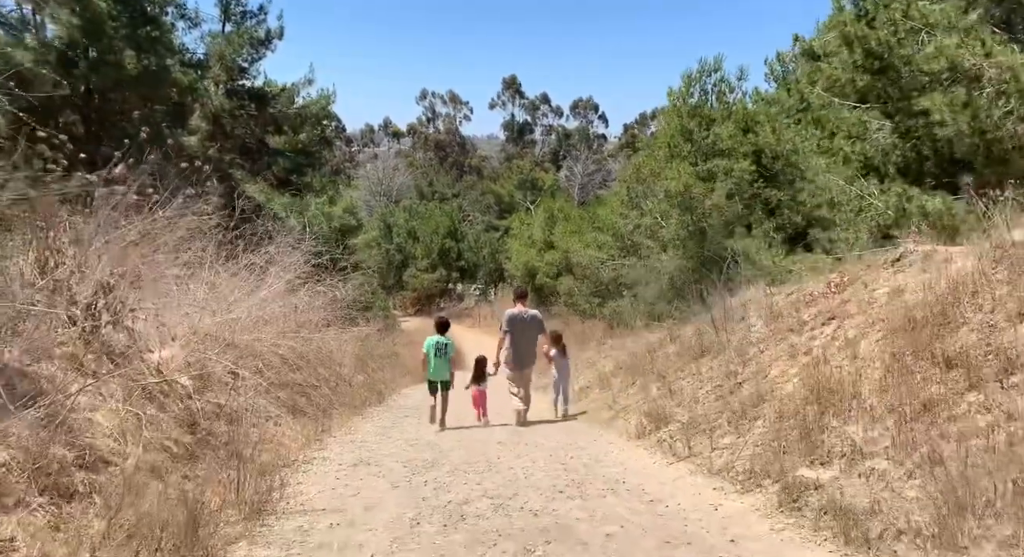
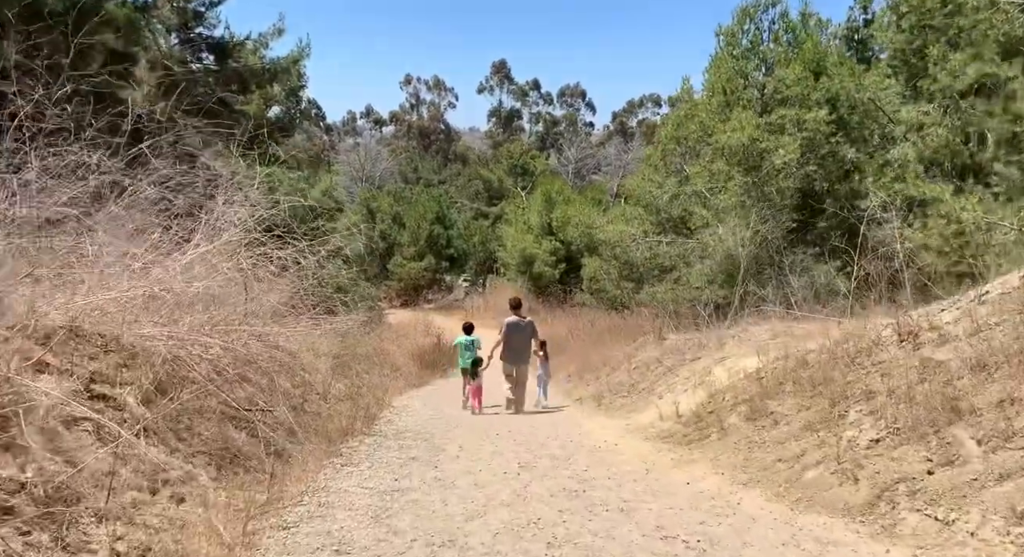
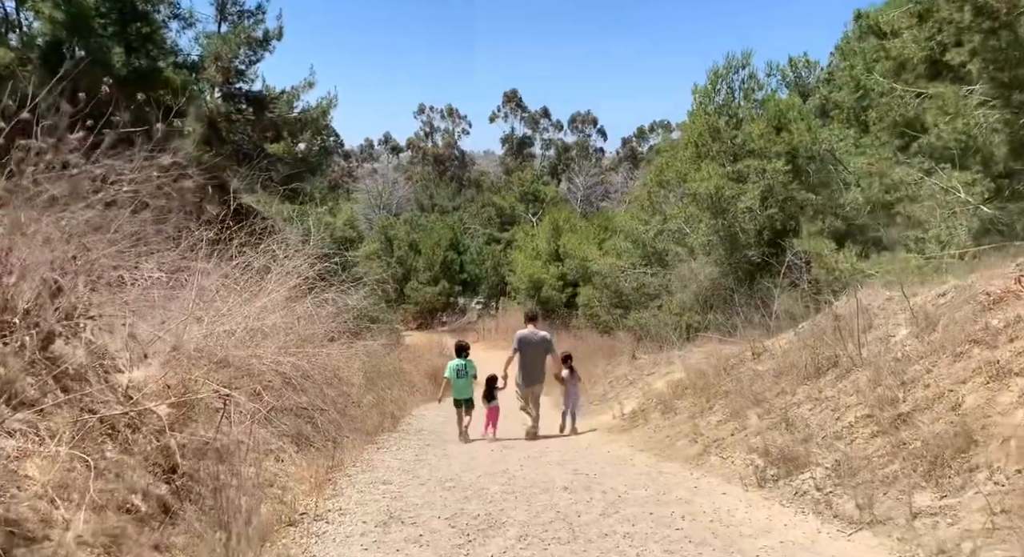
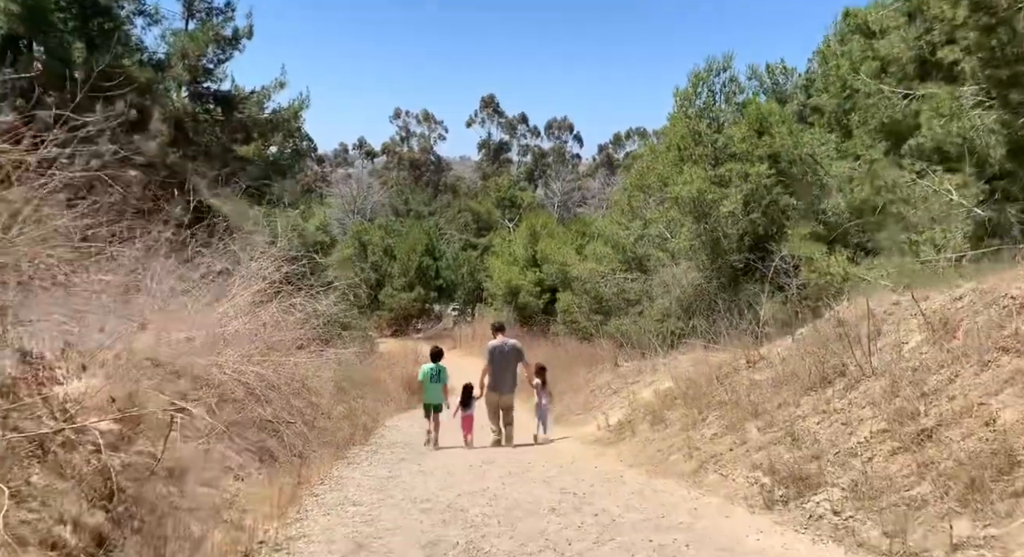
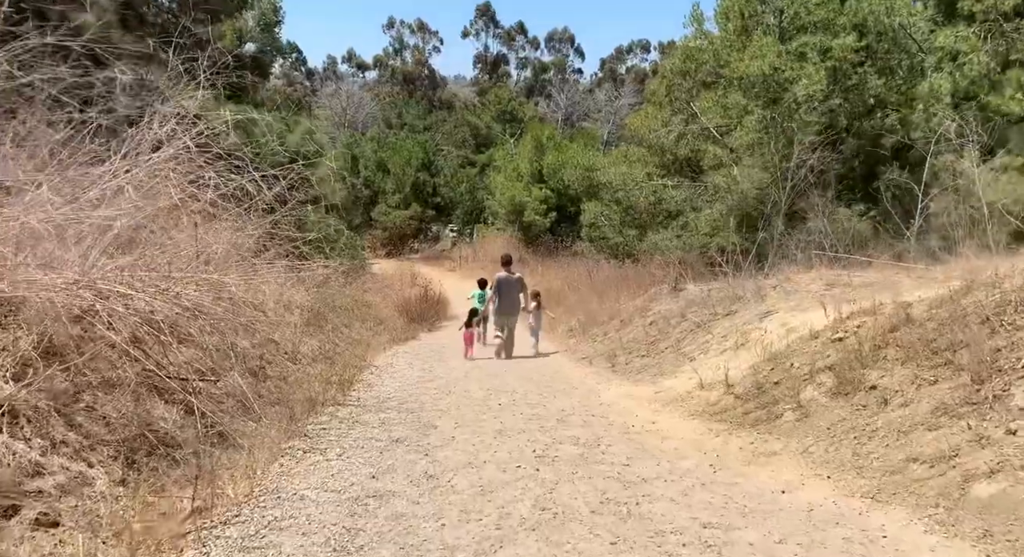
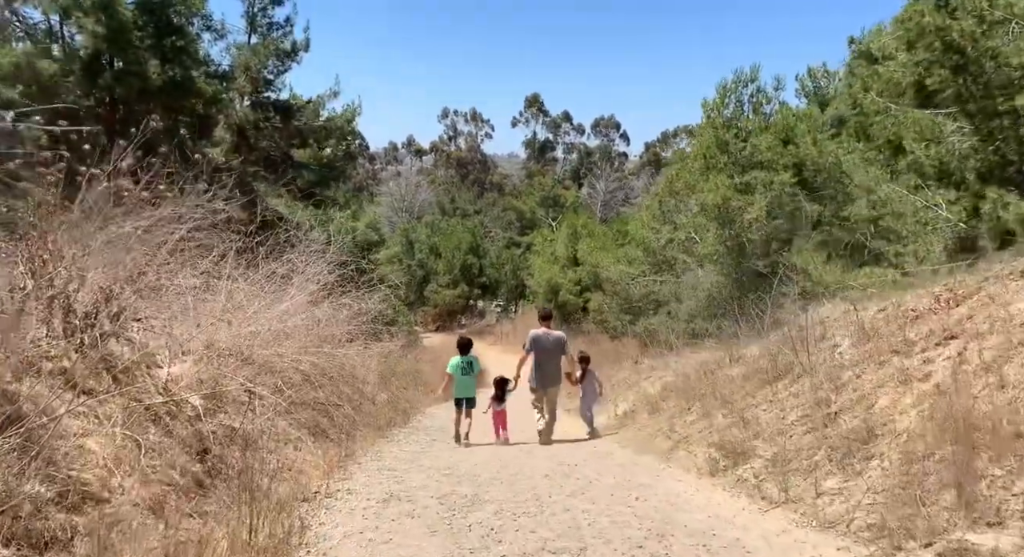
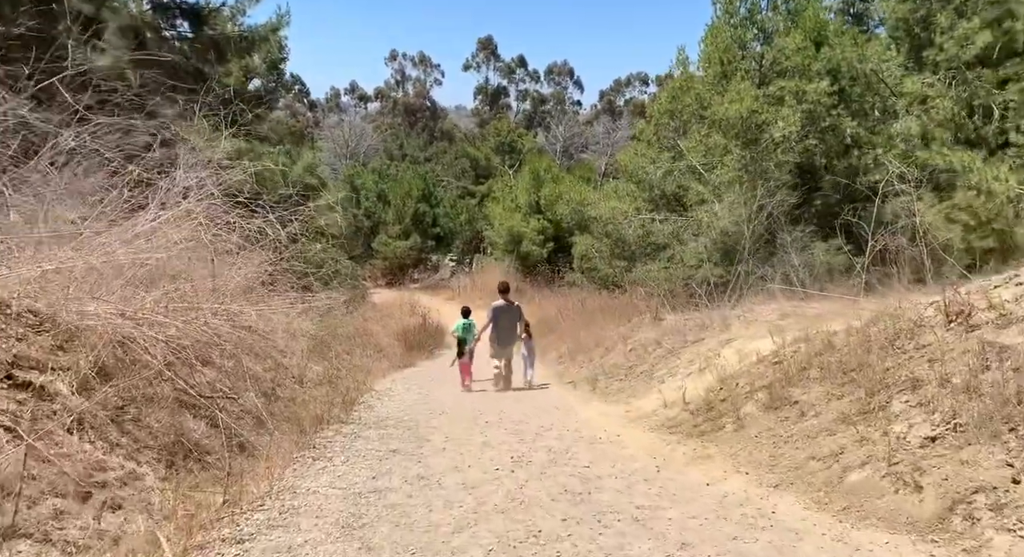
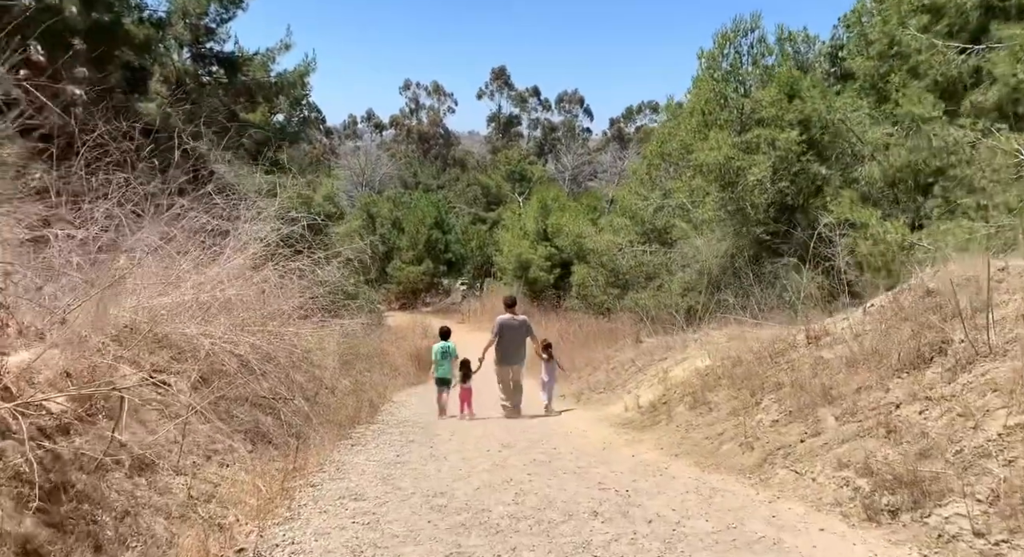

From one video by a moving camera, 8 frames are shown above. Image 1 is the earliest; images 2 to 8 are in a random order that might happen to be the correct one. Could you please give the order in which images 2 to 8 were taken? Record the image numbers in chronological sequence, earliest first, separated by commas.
6, 3, 4, 8, 2, 7, 5
